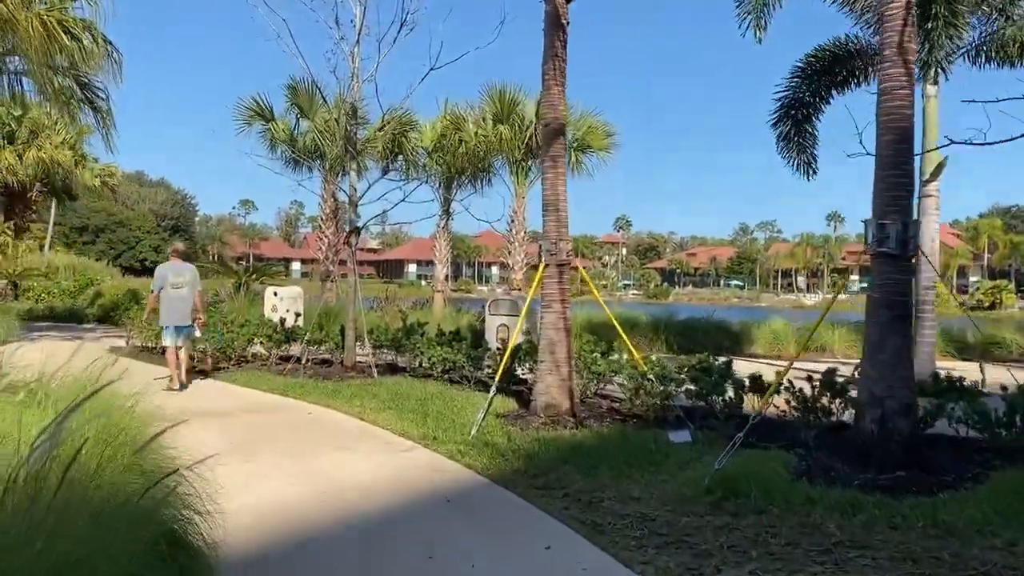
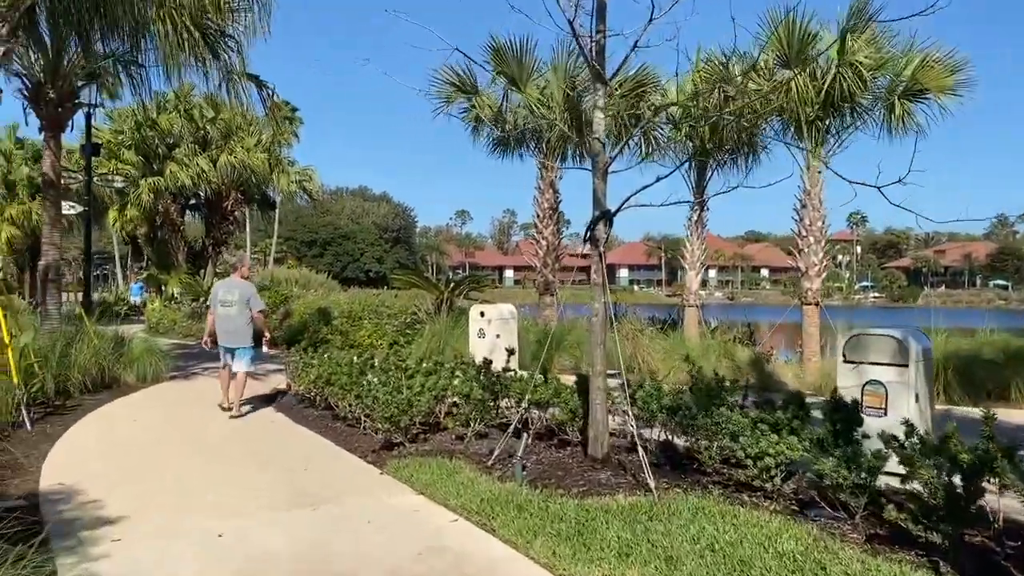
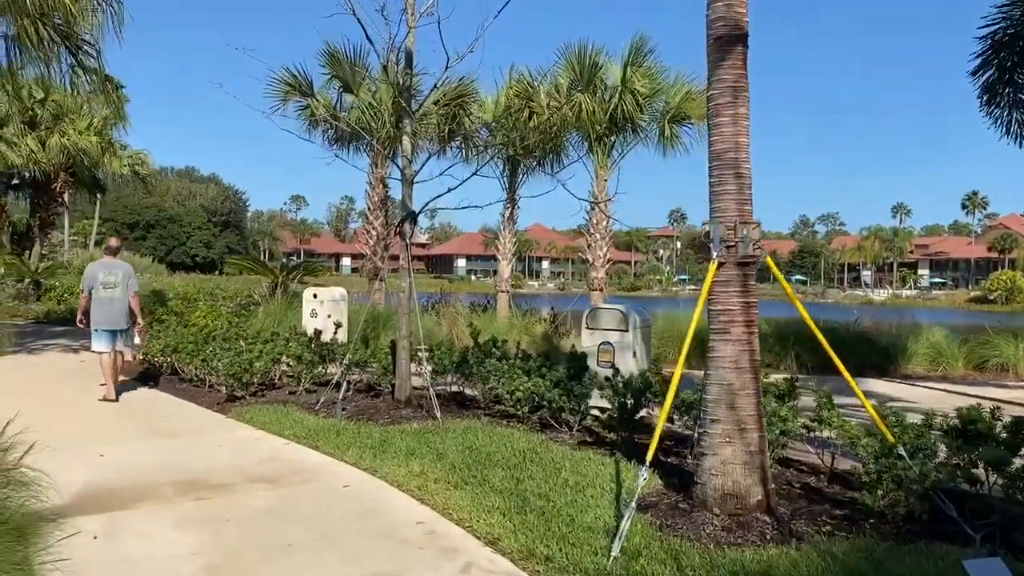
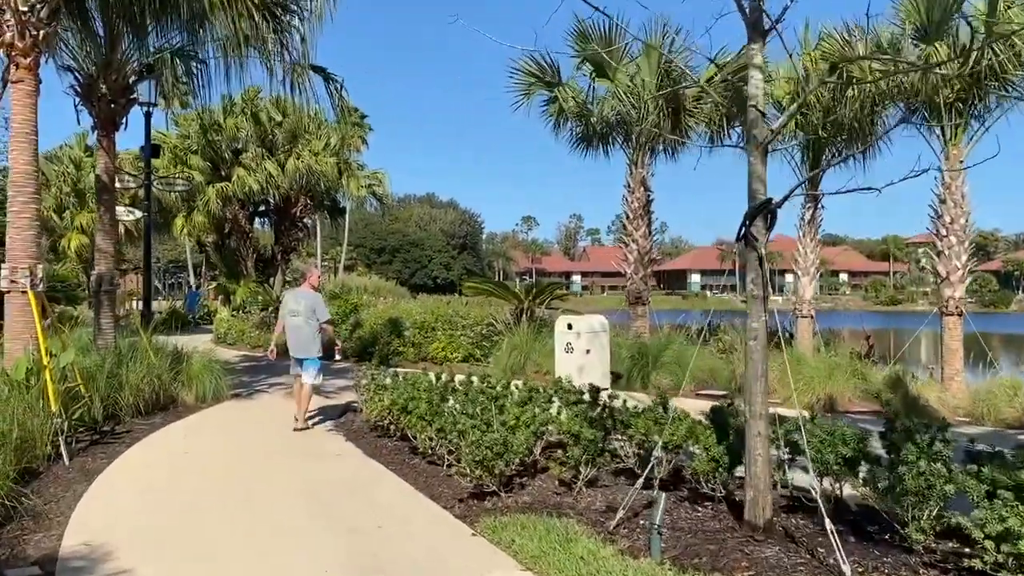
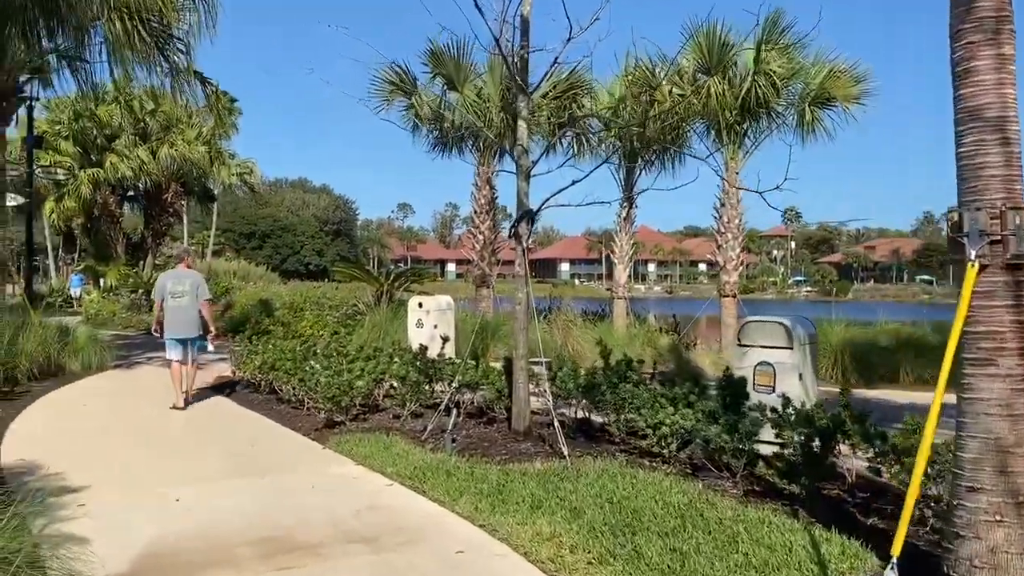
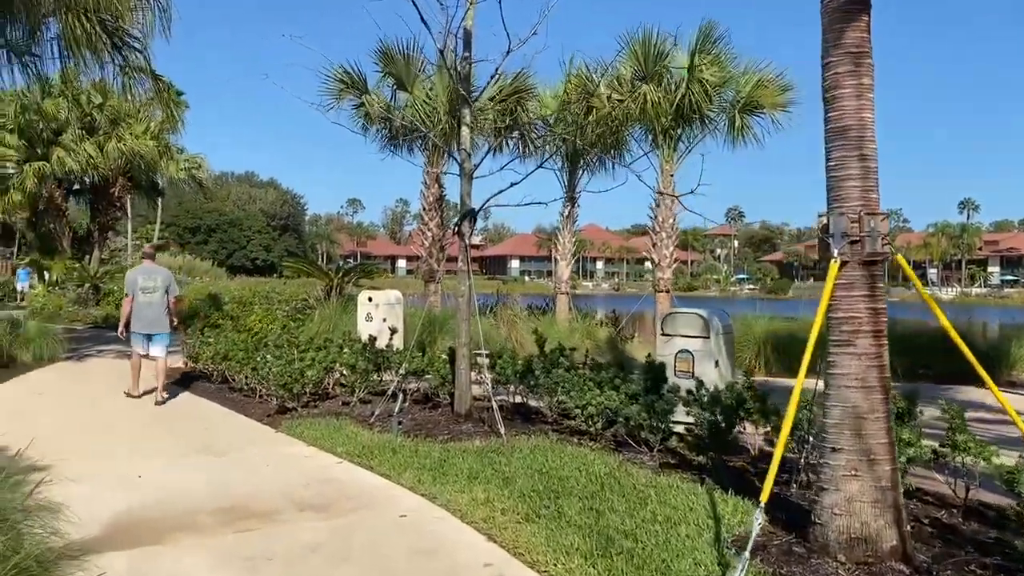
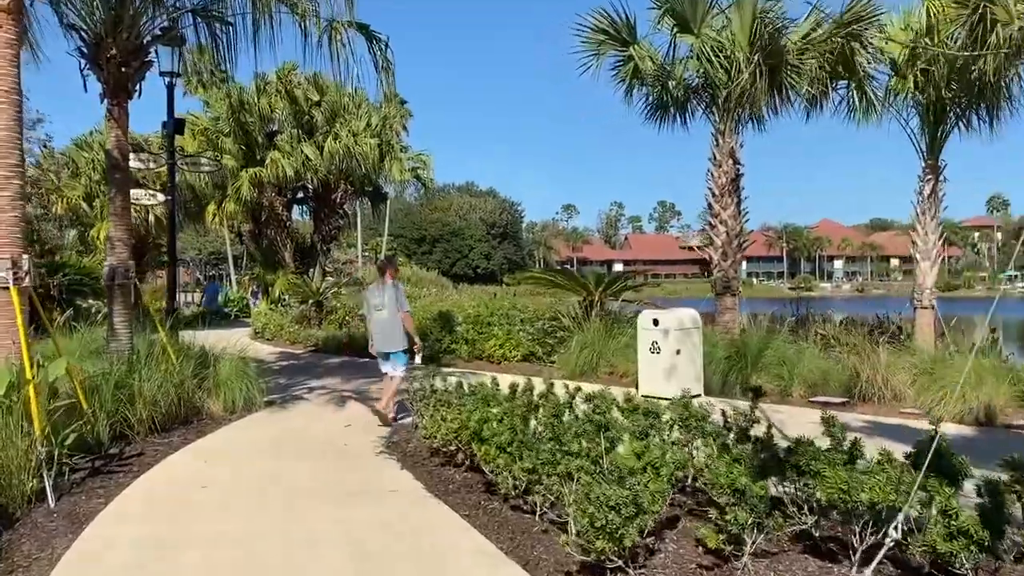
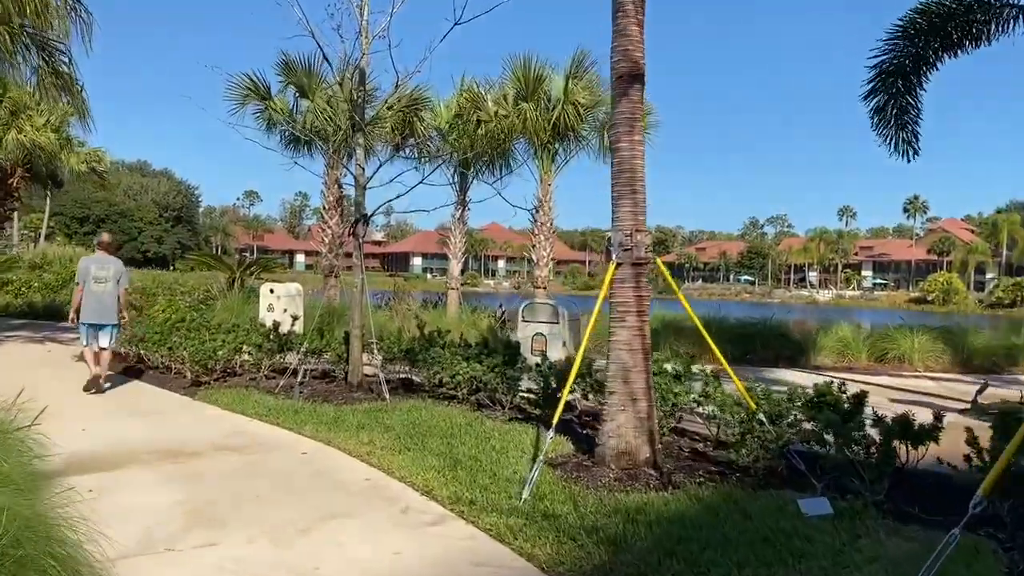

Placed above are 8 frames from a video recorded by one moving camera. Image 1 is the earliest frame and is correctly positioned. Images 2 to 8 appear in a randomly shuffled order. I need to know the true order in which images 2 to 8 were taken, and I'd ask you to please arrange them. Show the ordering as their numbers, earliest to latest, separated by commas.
8, 3, 6, 5, 2, 4, 7
